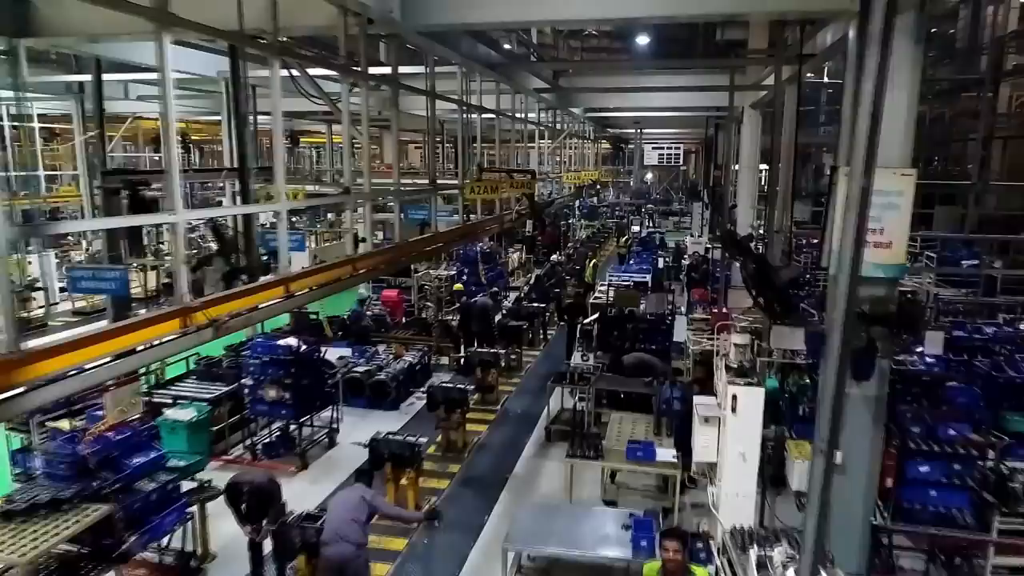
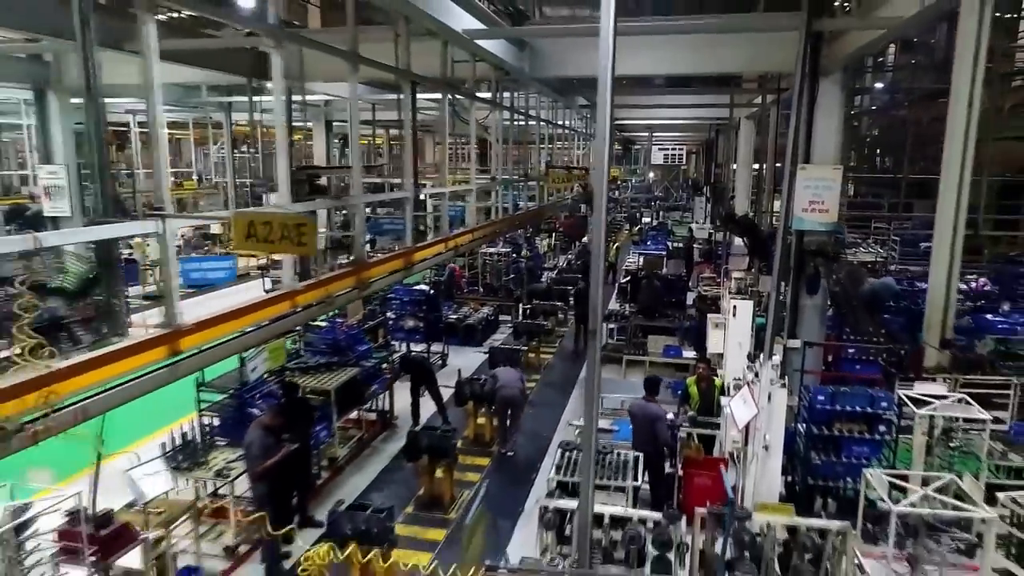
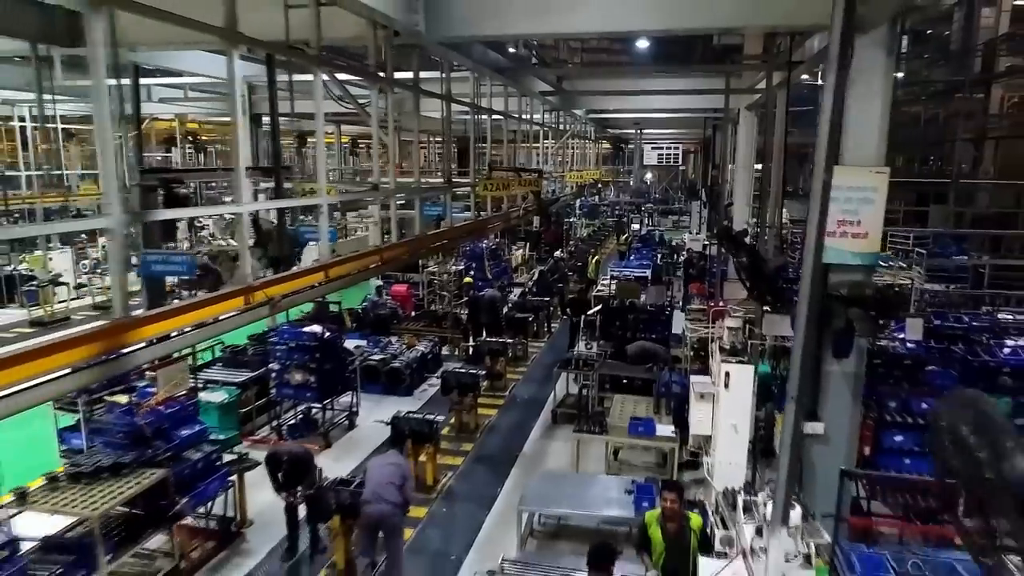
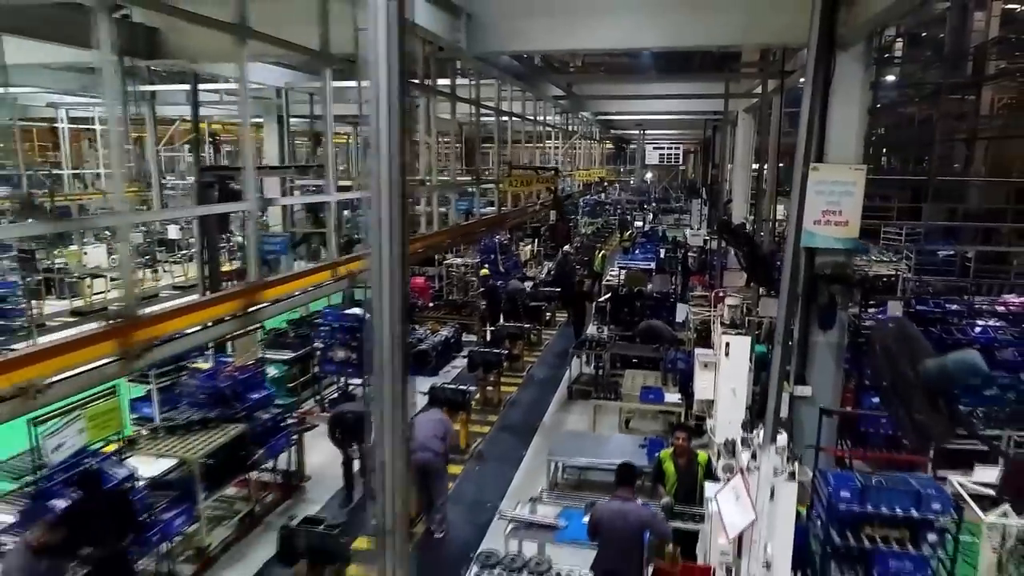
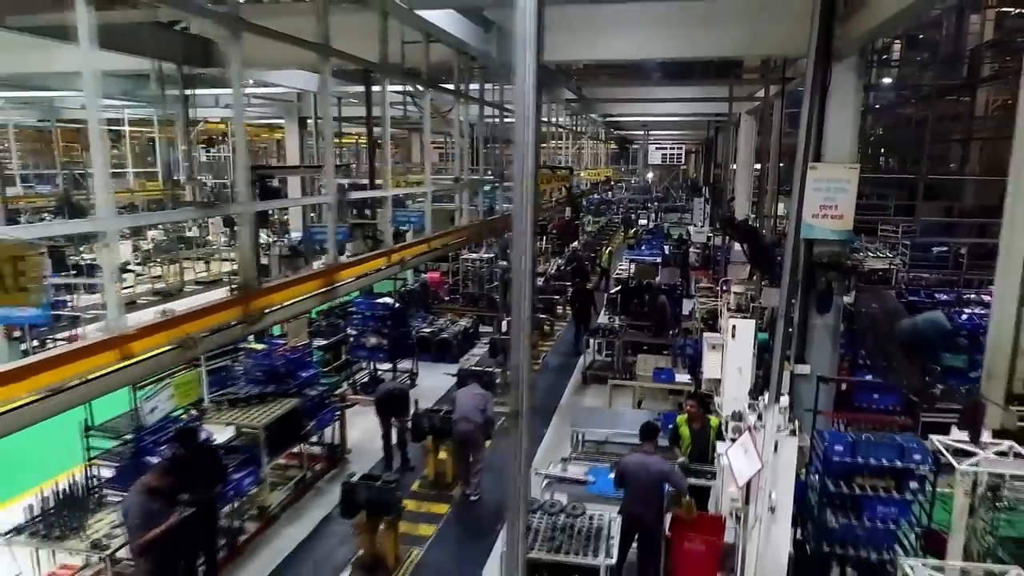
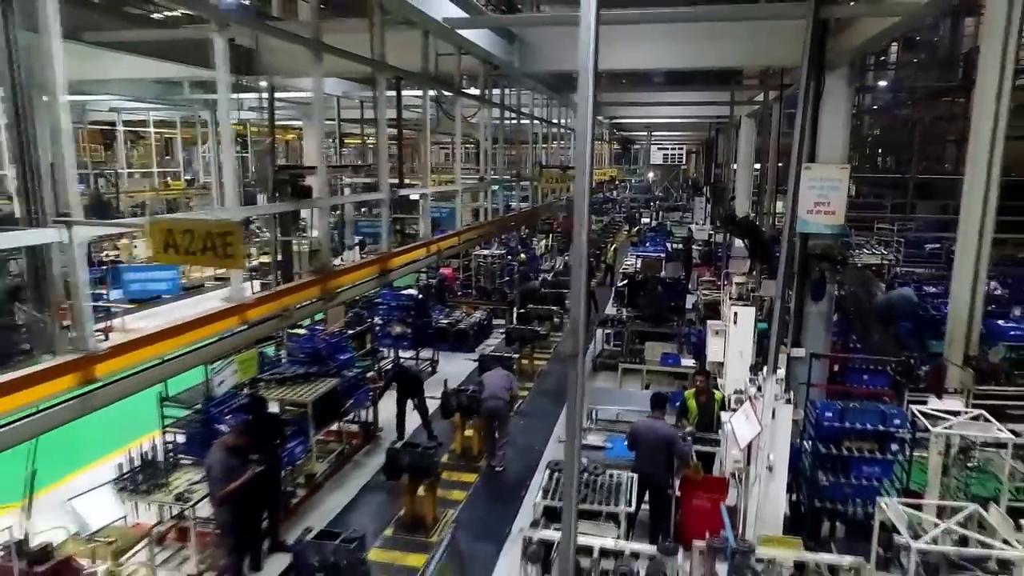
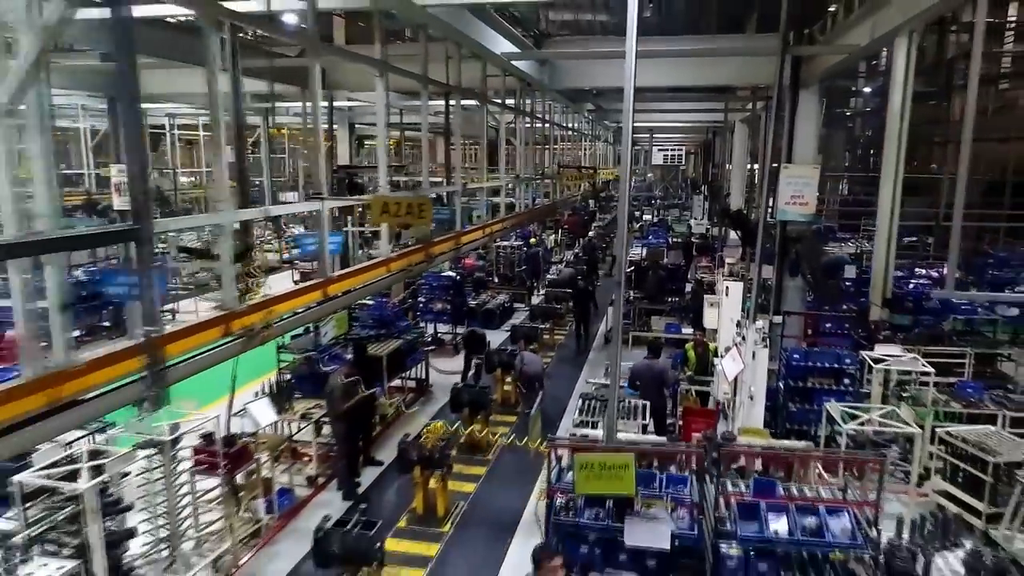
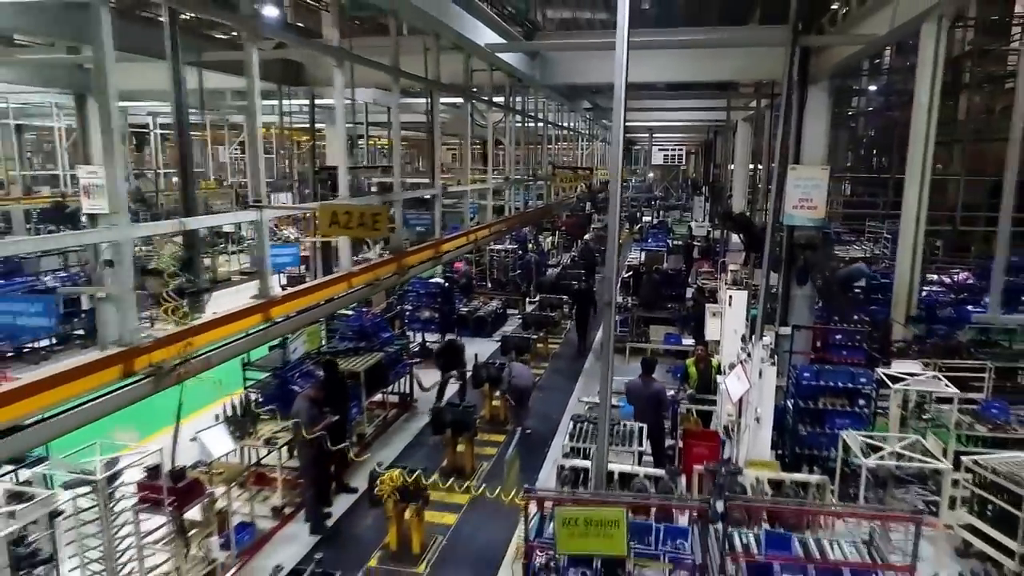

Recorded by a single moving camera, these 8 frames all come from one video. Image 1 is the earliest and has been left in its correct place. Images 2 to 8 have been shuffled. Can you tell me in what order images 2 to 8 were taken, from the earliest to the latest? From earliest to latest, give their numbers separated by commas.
3, 4, 5, 6, 2, 8, 7
